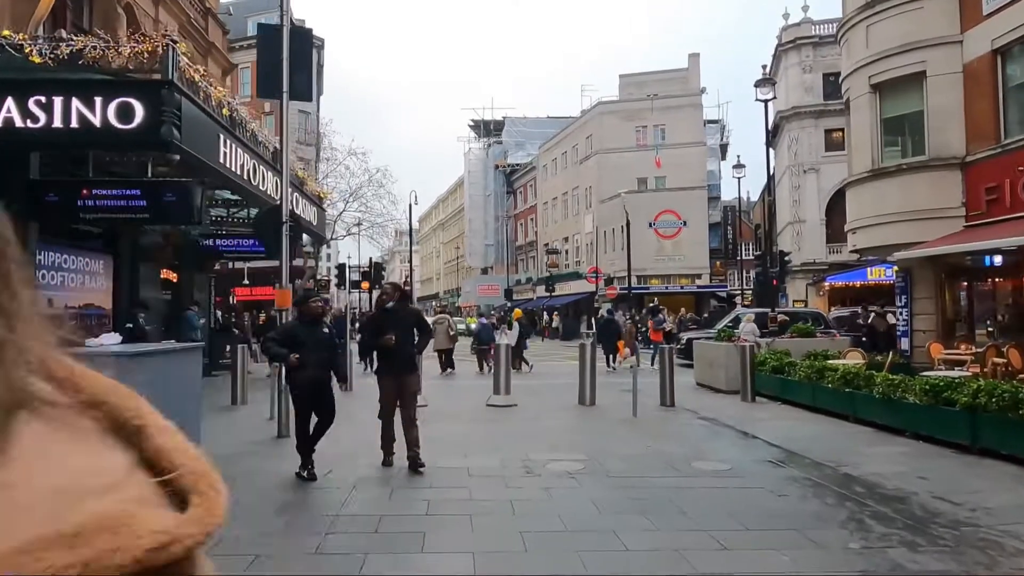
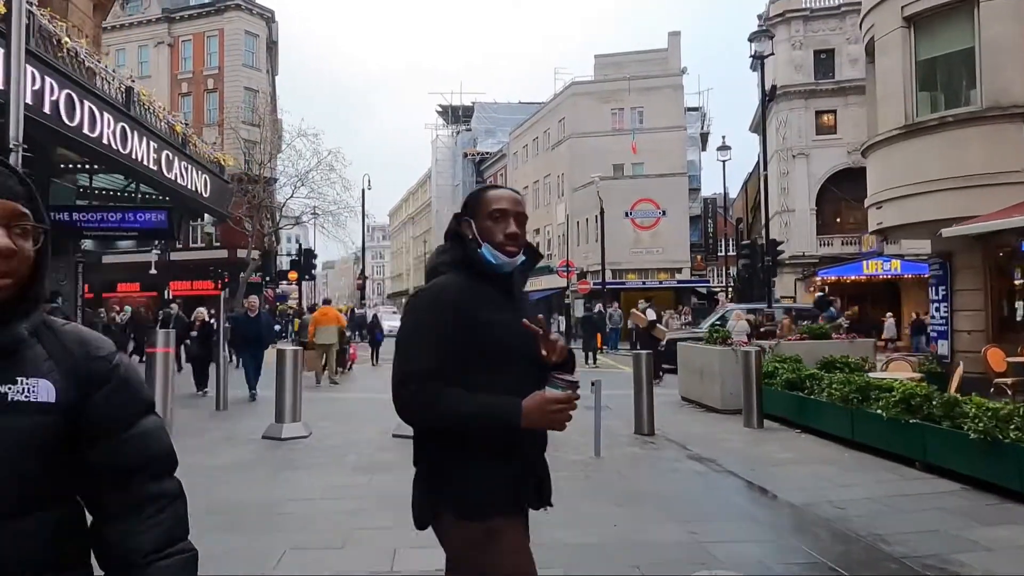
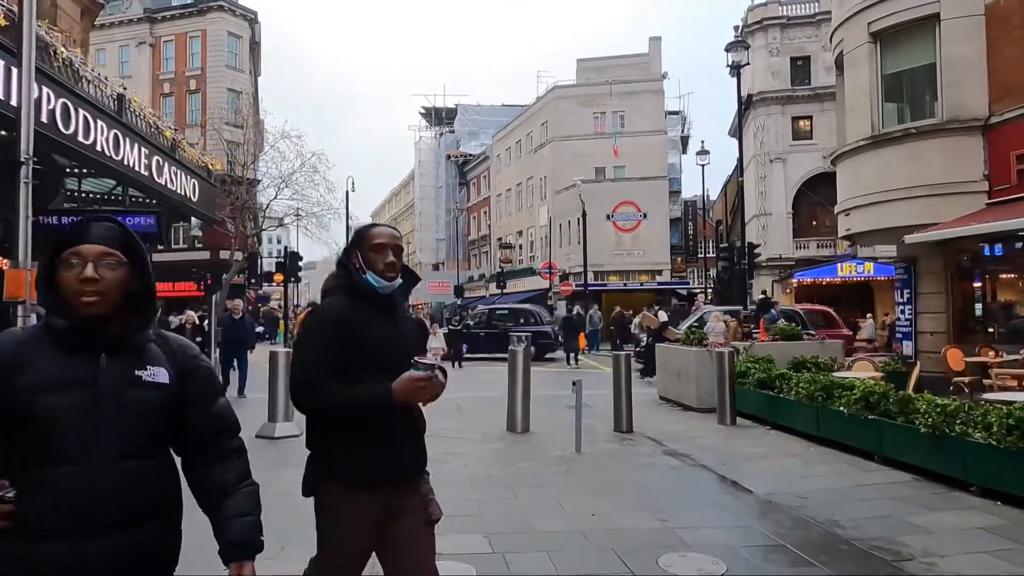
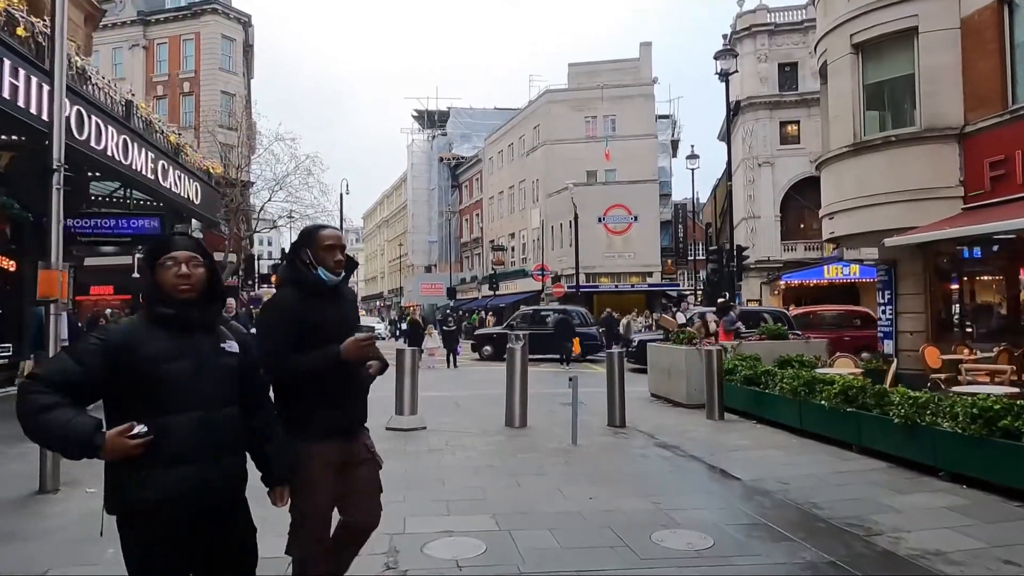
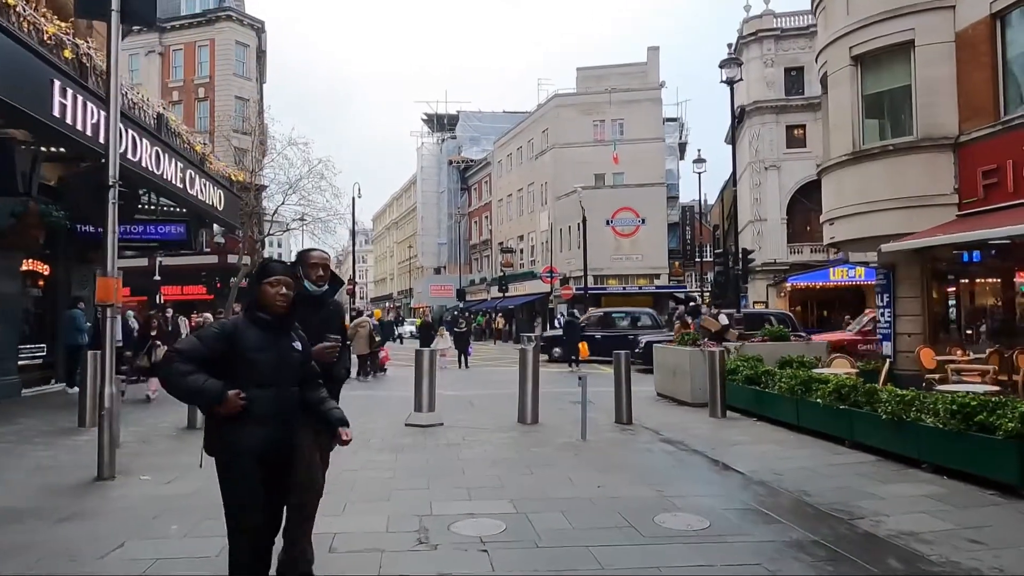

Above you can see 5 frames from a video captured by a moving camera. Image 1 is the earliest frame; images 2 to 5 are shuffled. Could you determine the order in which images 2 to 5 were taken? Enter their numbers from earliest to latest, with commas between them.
5, 4, 3, 2
